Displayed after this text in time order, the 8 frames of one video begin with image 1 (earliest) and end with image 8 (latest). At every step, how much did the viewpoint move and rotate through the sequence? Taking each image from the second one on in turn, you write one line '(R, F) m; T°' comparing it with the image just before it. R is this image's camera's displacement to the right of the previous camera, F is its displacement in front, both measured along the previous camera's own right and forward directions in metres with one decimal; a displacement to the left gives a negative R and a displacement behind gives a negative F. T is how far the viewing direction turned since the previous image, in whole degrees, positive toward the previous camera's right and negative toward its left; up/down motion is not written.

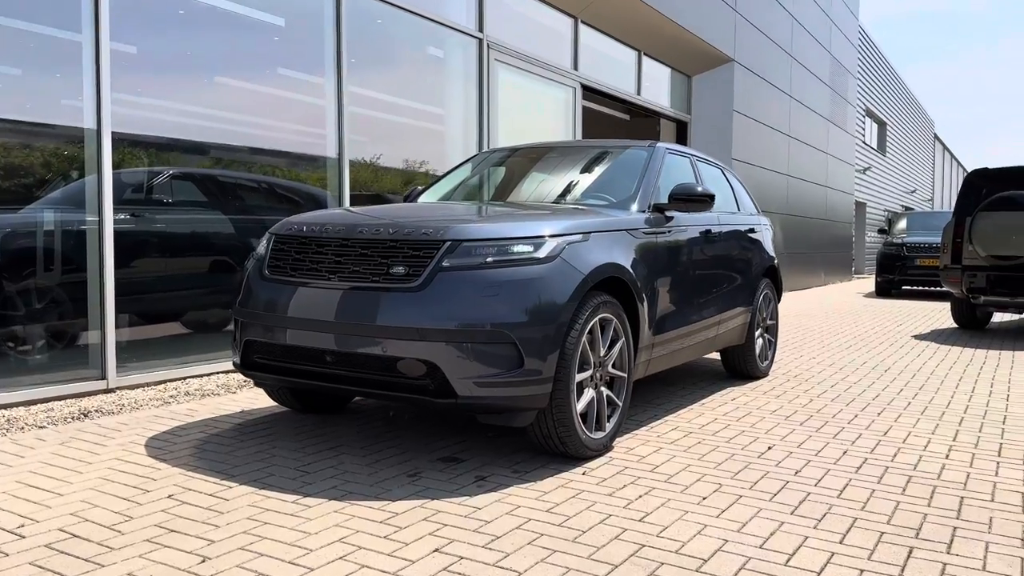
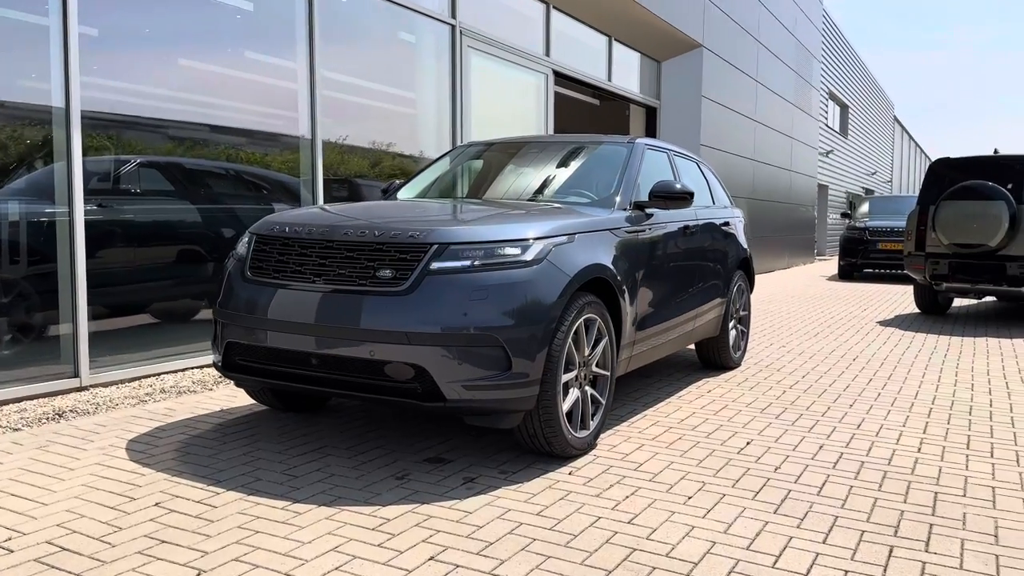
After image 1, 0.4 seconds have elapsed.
(-0.1, 0.0) m; +2°
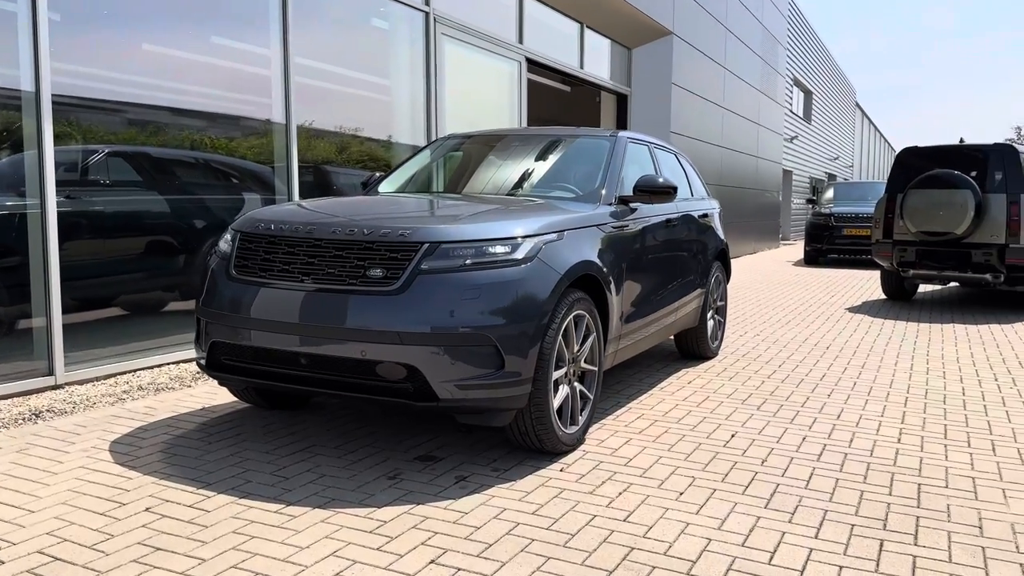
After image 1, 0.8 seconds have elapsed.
(-0.1, 0.0) m; +2°
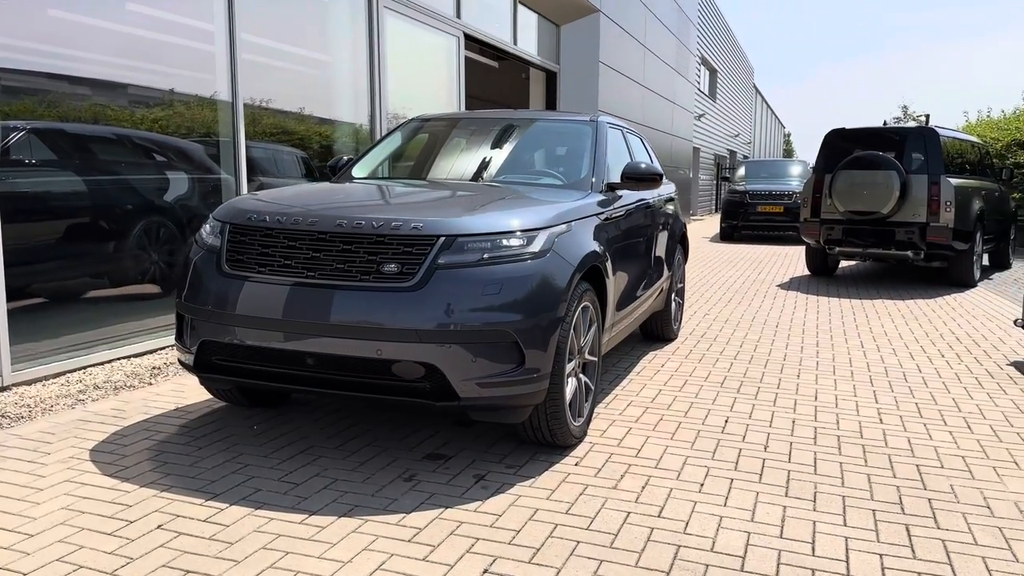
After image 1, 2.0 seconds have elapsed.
(-0.4, +0.1) m; +6°
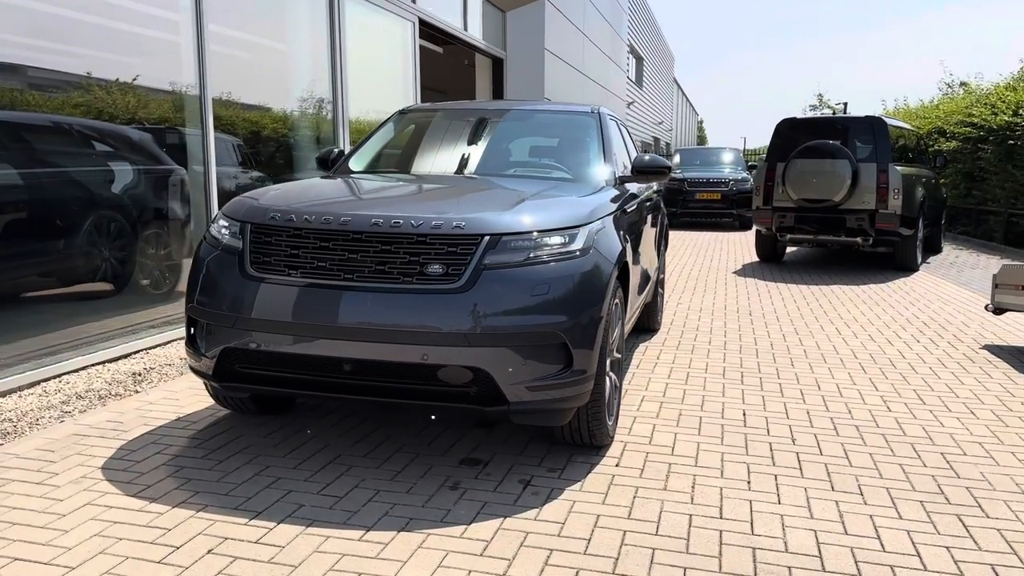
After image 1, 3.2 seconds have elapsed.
(-0.5, +0.1) m; +5°
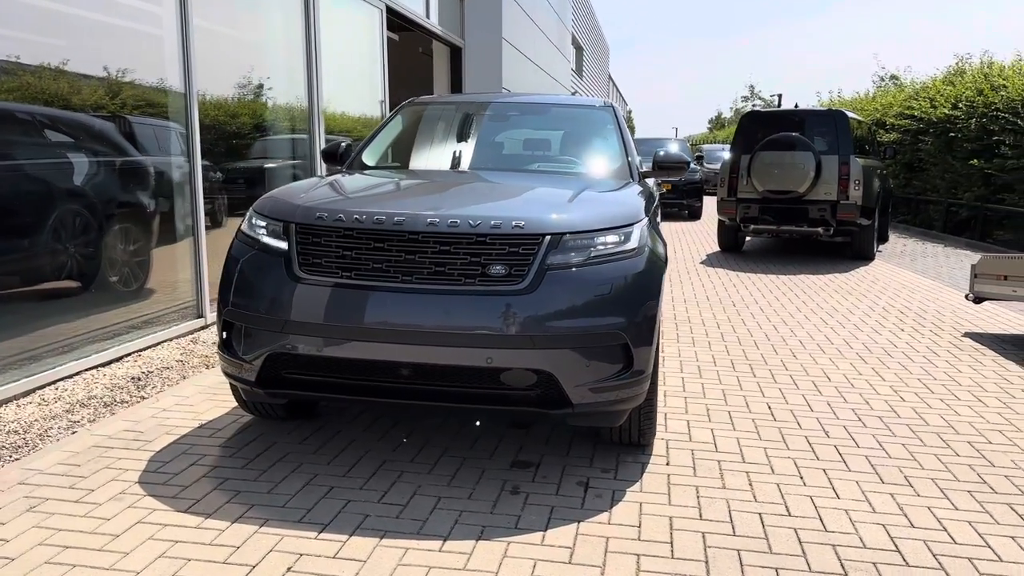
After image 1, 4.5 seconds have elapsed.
(-0.5, +0.1) m; +4°
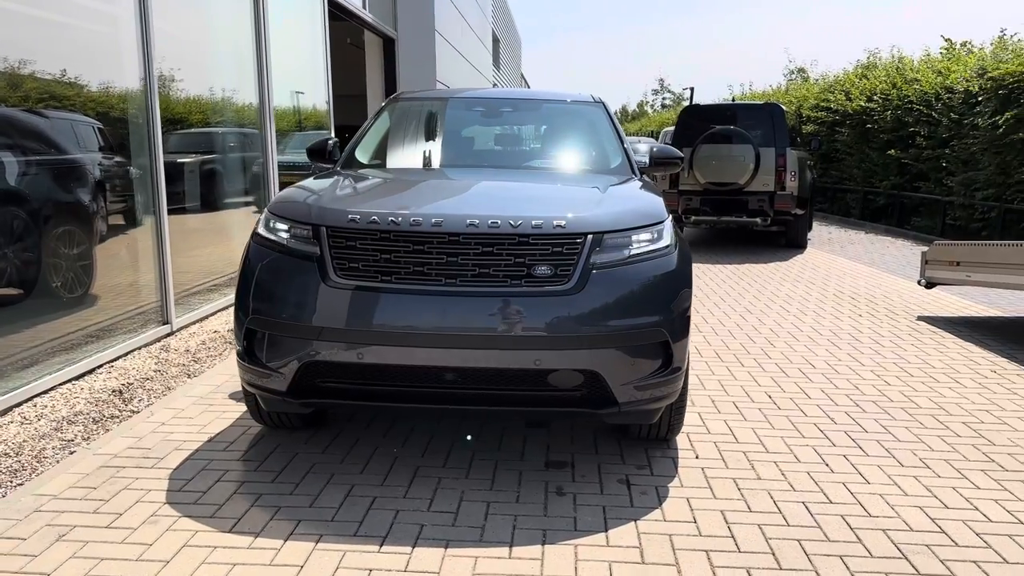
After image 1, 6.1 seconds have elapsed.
(-0.5, +0.1) m; +6°
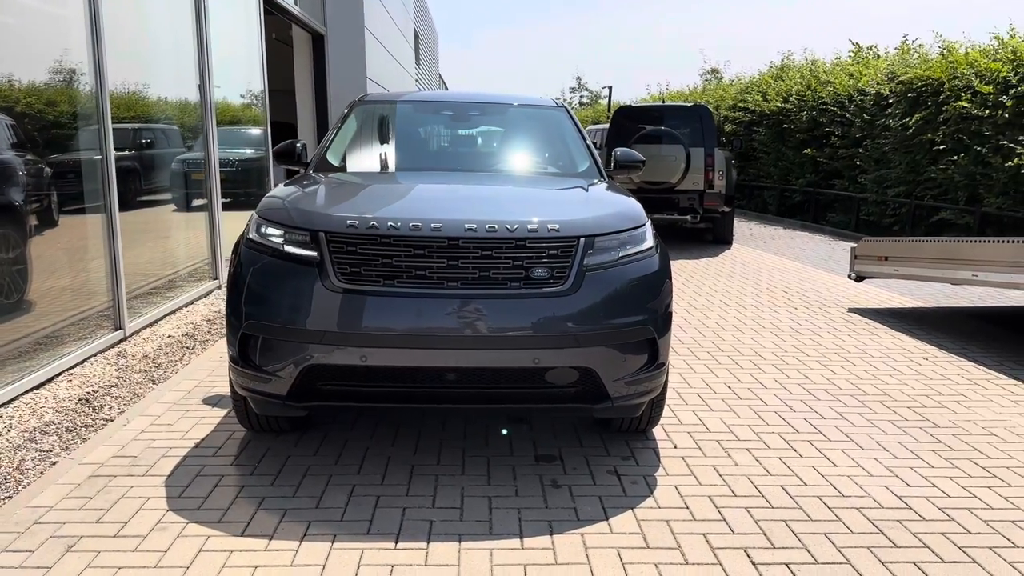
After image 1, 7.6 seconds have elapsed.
(-0.3, -0.1) m; +6°
